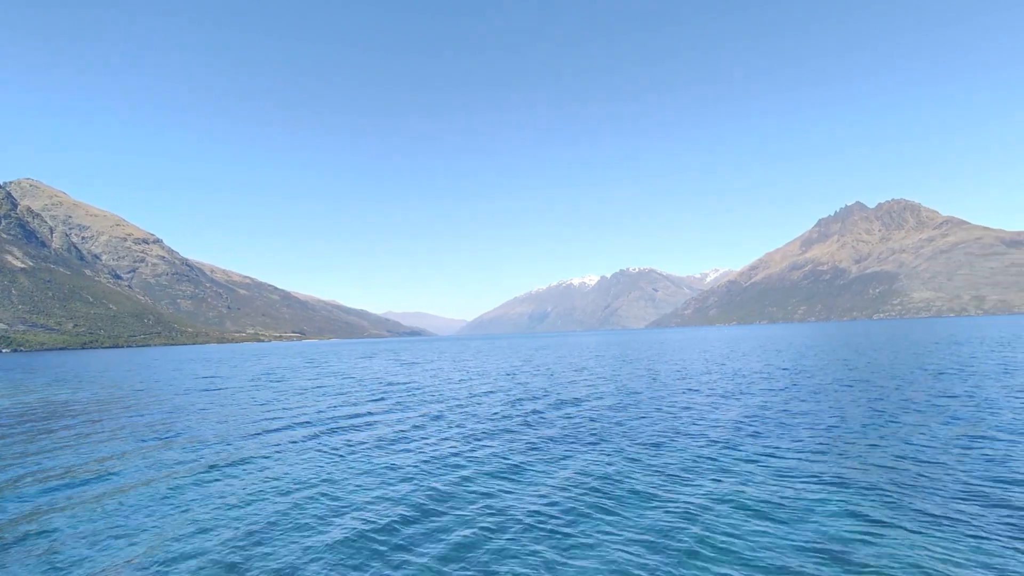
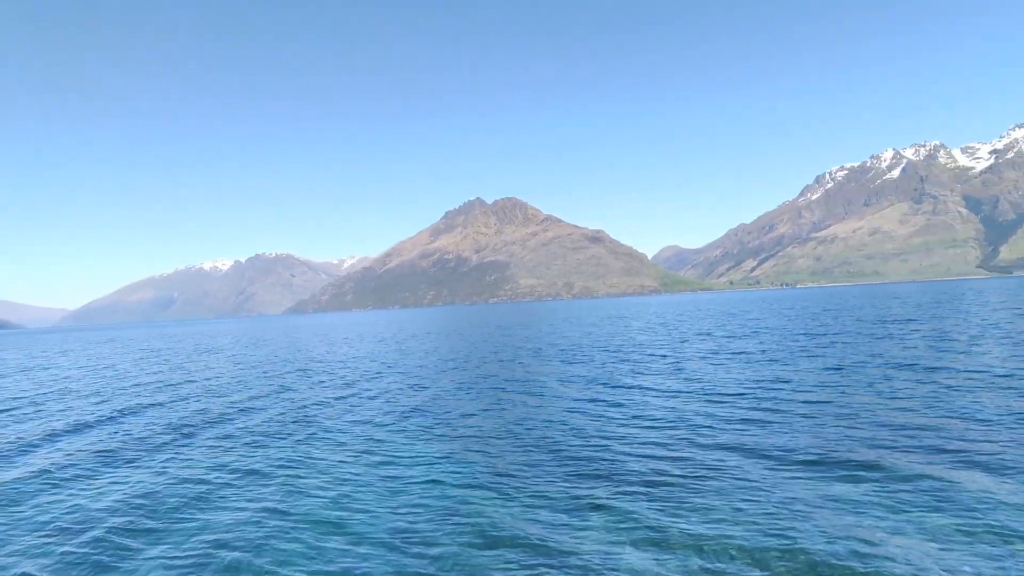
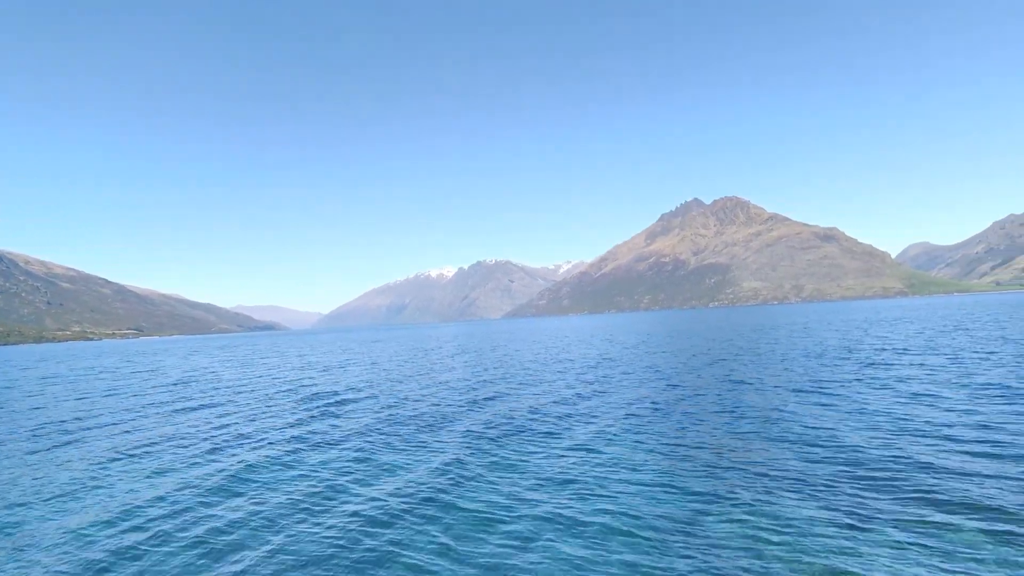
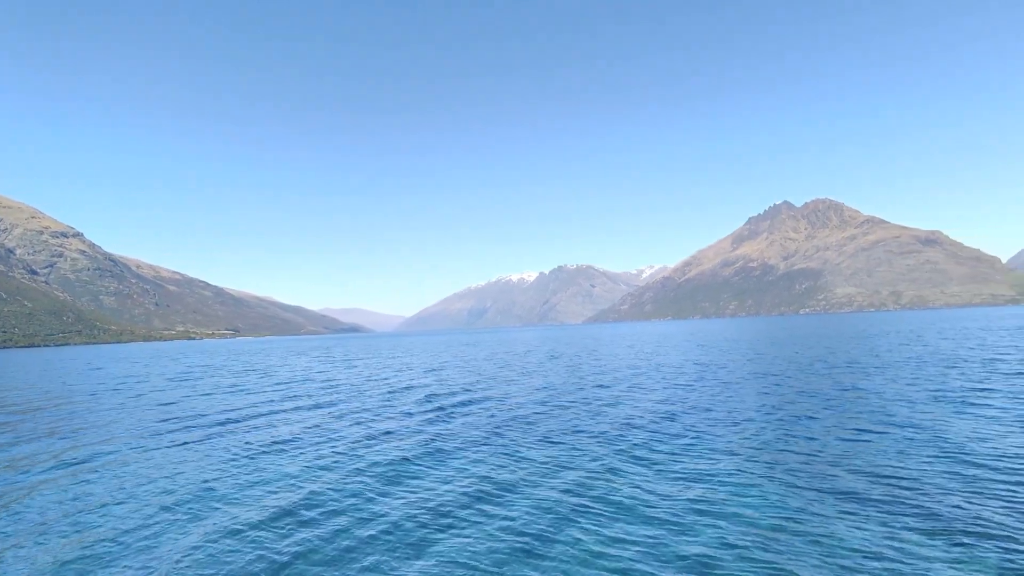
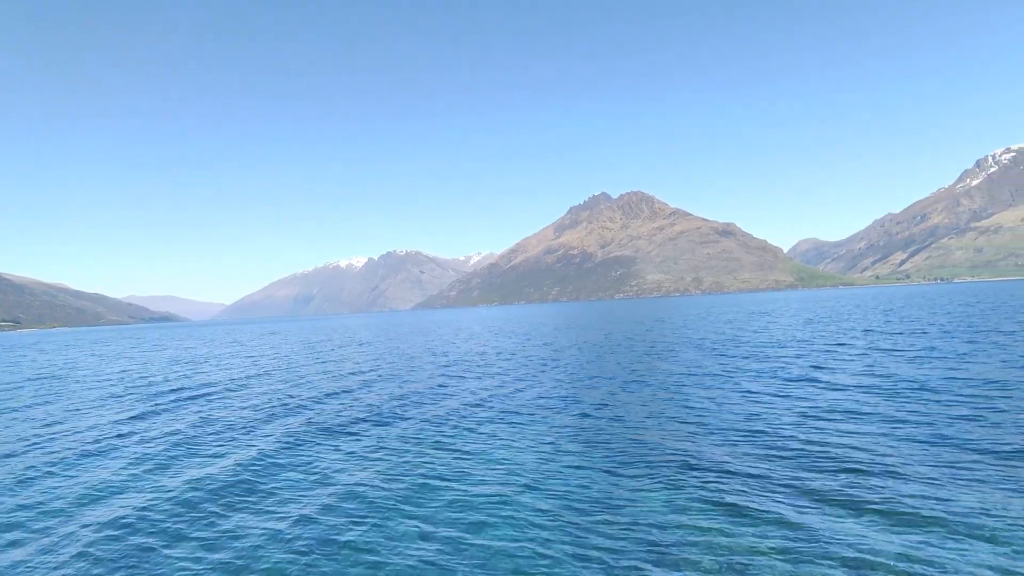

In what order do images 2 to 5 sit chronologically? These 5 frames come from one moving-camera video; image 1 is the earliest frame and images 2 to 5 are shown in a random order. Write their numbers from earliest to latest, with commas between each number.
4, 3, 5, 2
